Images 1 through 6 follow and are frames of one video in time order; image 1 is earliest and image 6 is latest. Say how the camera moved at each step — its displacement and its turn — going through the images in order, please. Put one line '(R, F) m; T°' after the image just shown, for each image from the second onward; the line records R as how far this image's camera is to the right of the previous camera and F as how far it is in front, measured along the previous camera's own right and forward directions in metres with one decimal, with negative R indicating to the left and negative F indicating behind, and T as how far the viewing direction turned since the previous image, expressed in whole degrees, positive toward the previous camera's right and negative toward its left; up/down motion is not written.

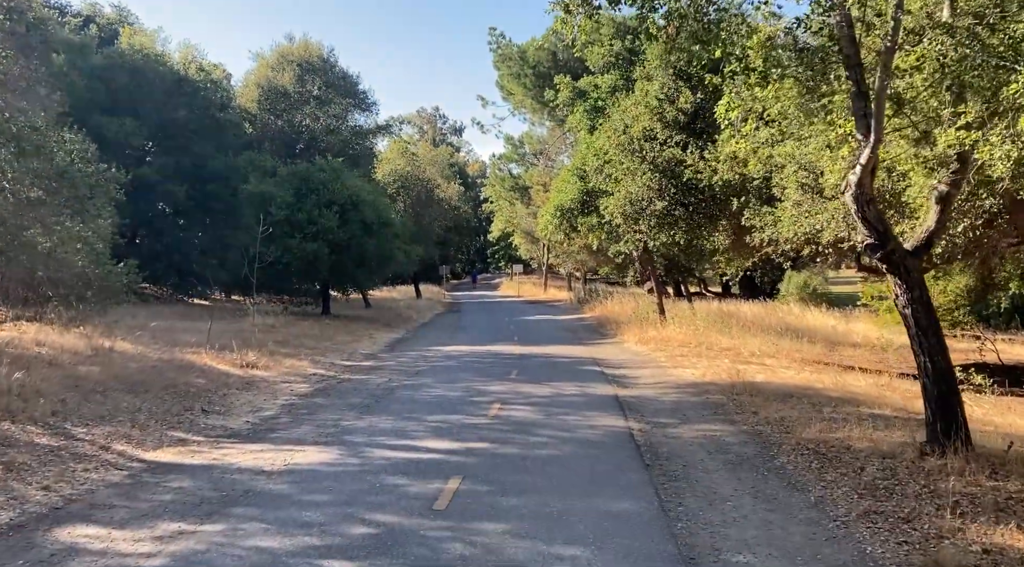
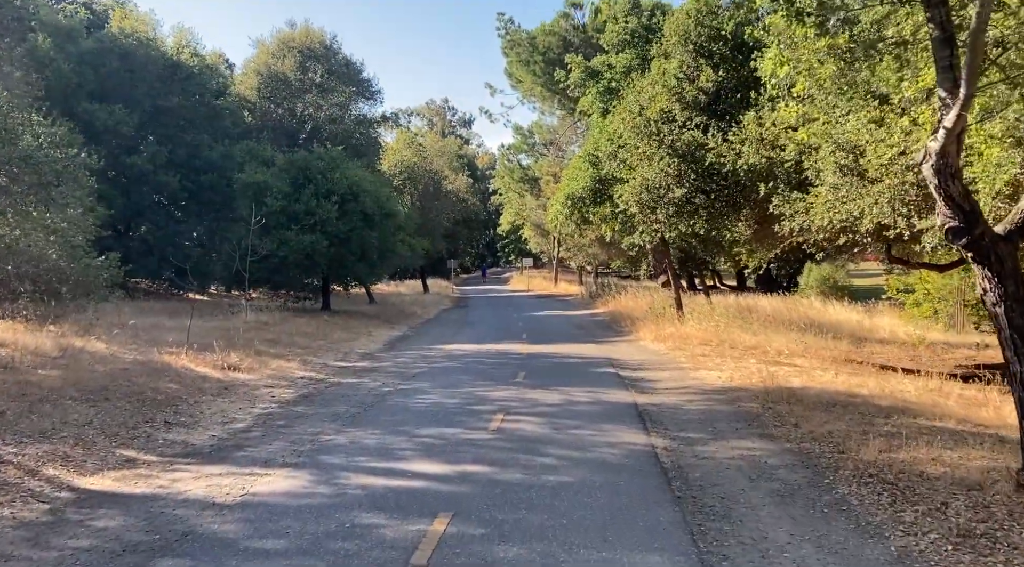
(+0.1, +1.4) m; -1°
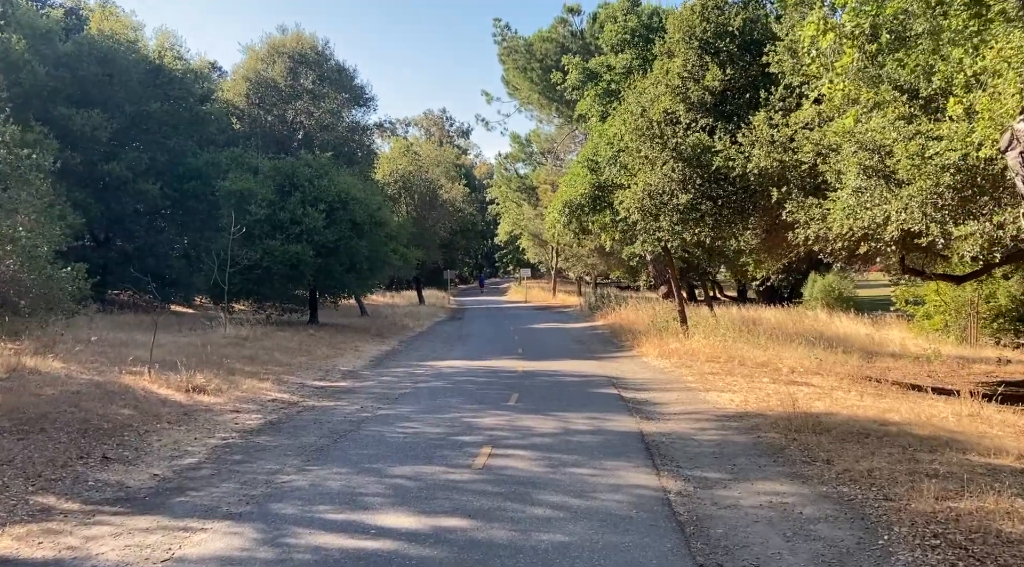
(+0.1, +1.3) m; 0°
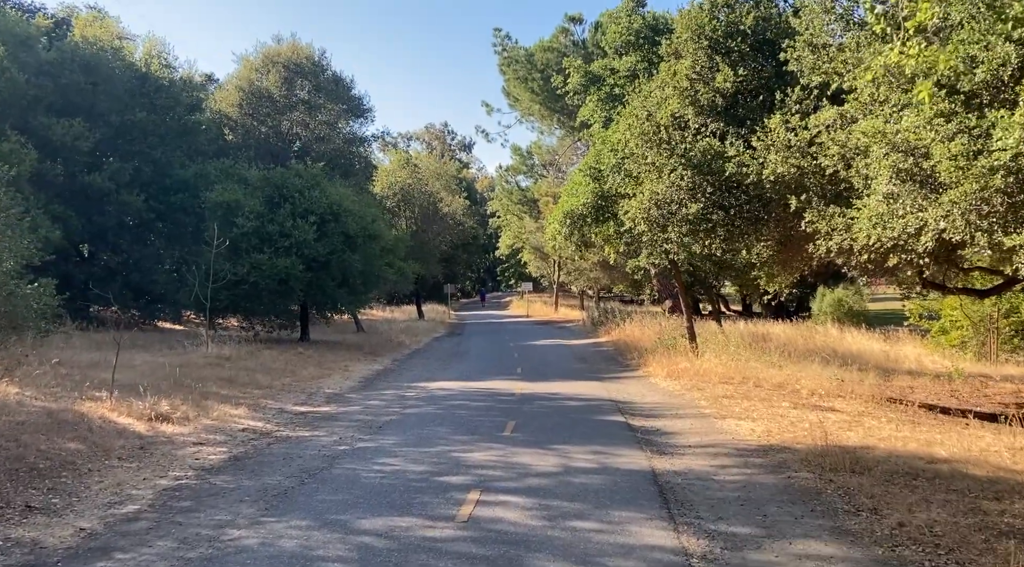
(+0.1, +1.2) m; 0°
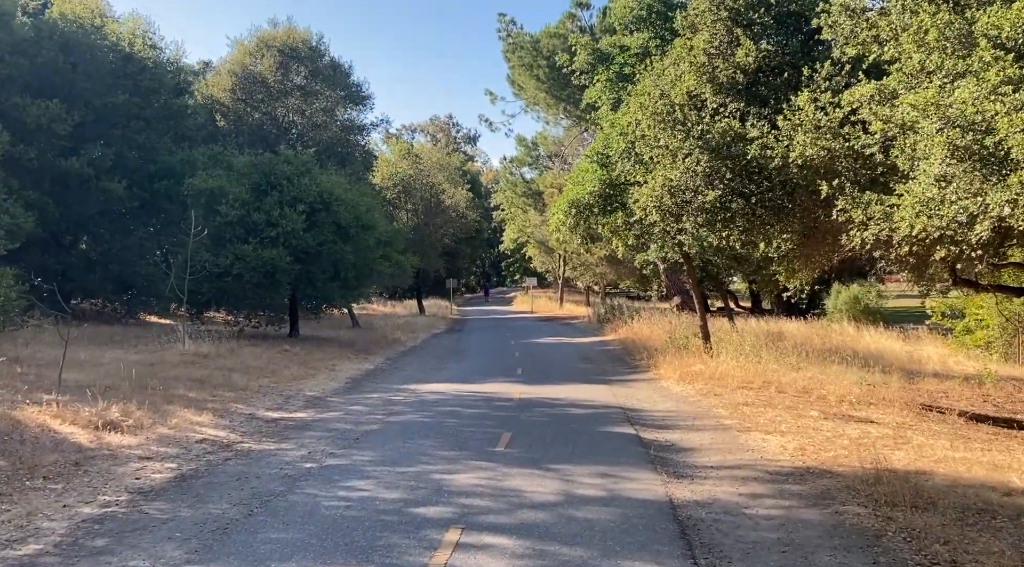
(+0.1, +1.5) m; 0°
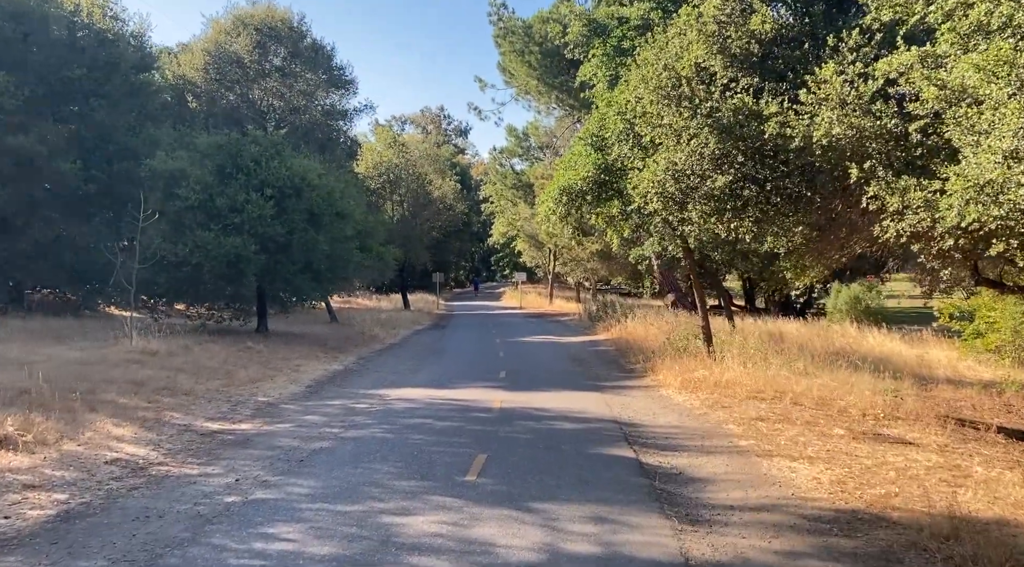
(+0.1, +1.8) m; +1°
